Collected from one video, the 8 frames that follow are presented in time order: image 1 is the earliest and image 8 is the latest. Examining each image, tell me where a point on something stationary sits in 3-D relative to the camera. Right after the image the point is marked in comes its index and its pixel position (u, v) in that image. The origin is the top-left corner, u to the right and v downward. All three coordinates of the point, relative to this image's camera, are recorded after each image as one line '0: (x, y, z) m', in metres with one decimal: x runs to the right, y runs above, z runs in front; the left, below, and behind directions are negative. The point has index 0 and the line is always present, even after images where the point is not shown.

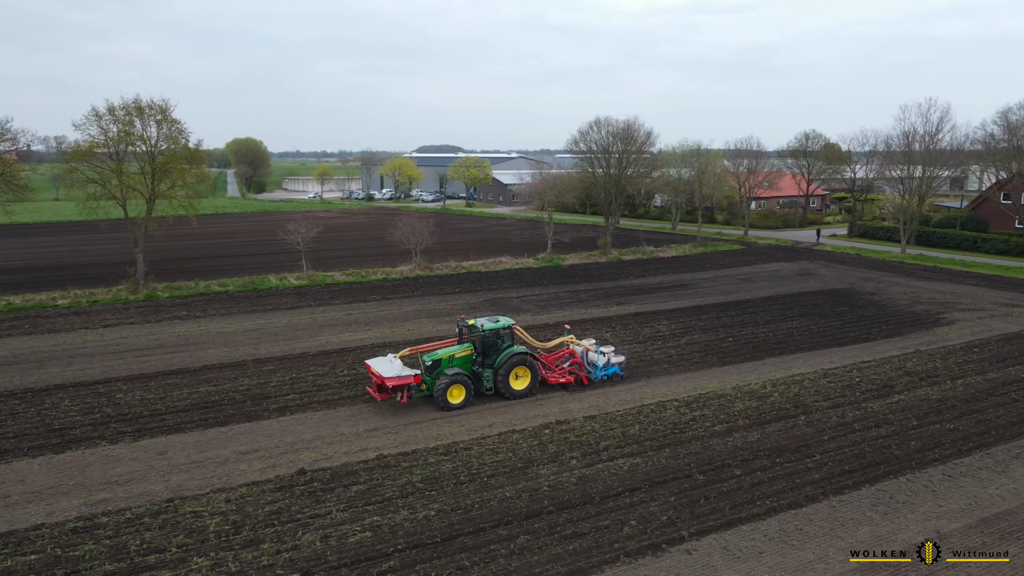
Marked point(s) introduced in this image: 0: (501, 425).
0: (0.0, -2.2, +11.8) m
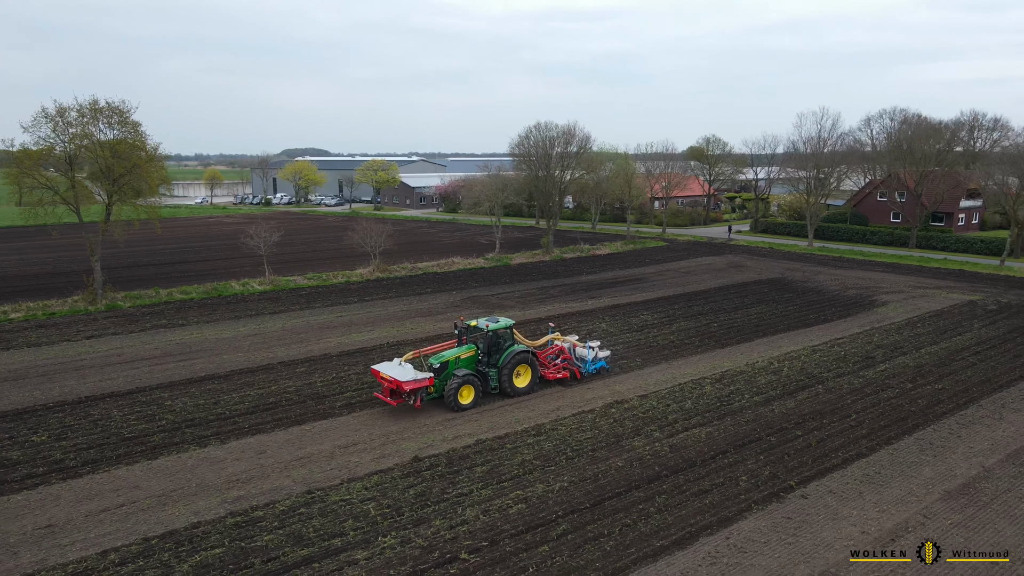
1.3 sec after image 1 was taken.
0: (+1.1, -2.0, +12.7) m
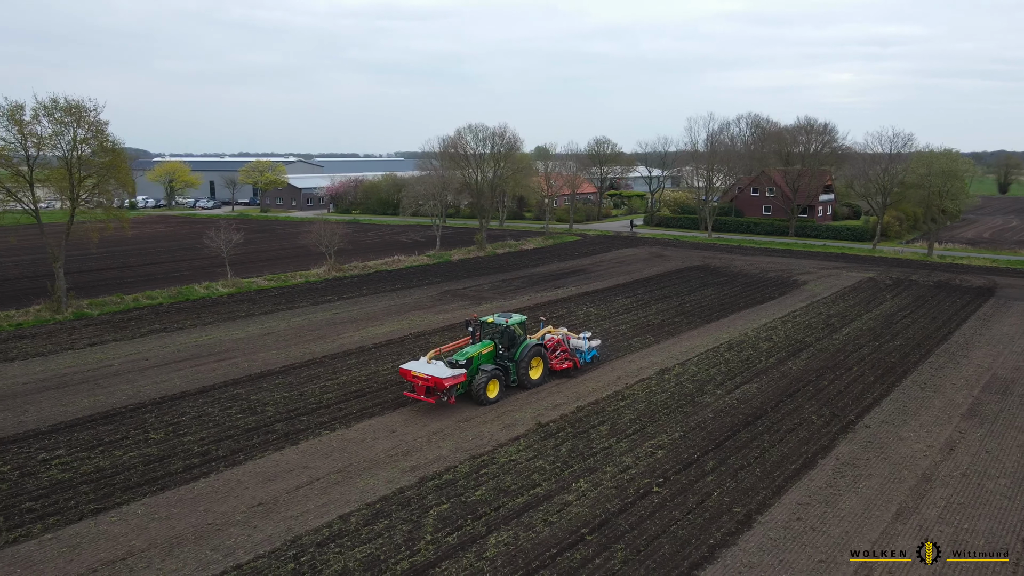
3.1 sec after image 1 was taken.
0: (+2.3, -1.7, +14.5) m
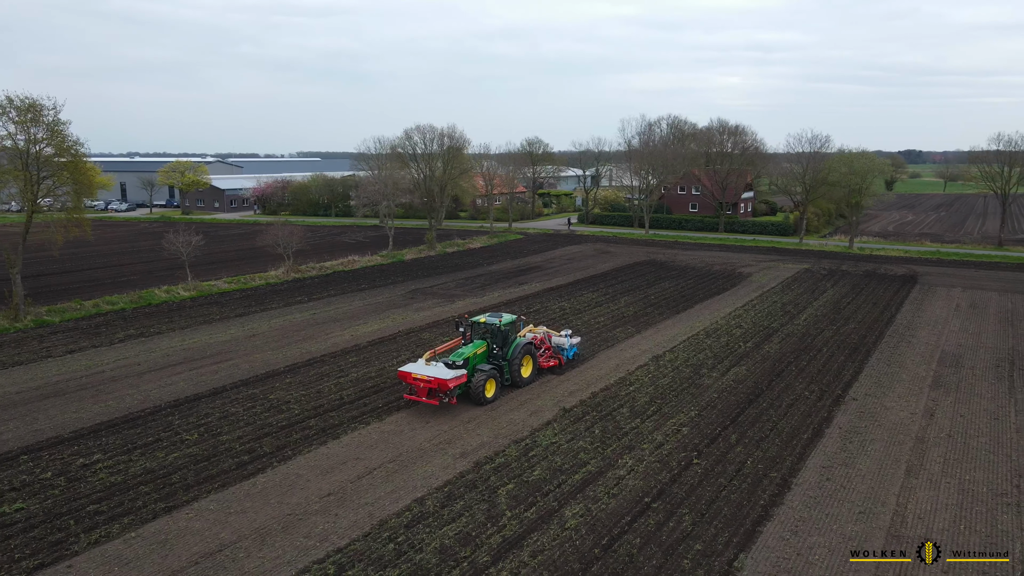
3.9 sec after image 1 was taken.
0: (+2.4, -1.6, +15.4) m
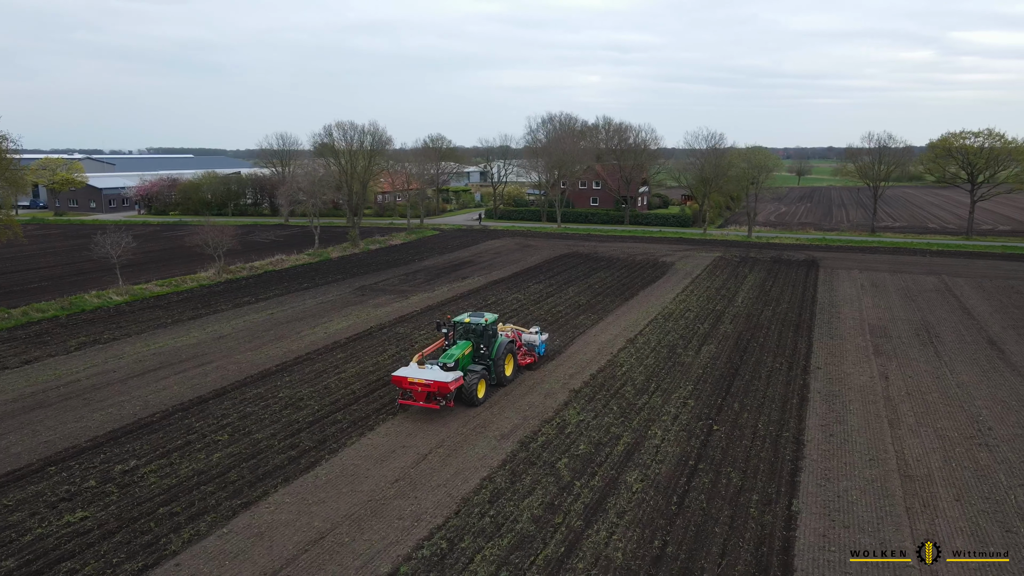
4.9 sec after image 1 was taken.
0: (+2.1, -1.3, +16.5) m
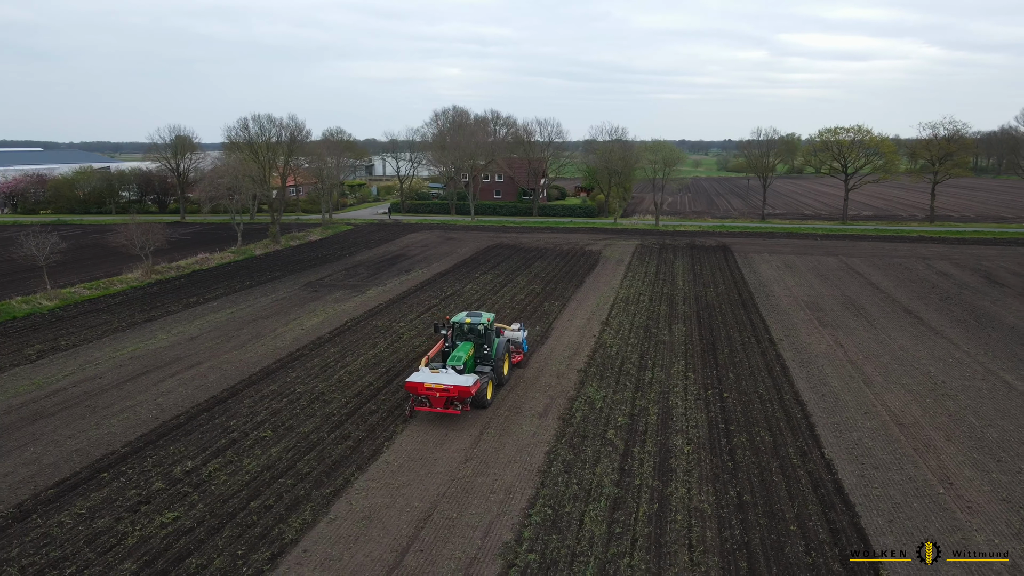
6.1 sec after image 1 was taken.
0: (+1.8, -1.0, +17.5) m
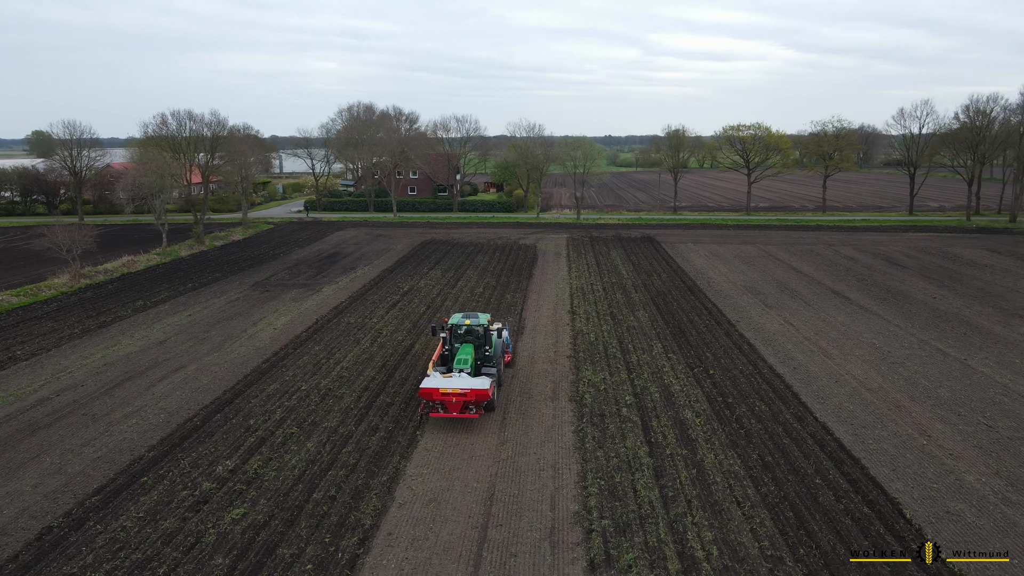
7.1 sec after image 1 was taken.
0: (+1.1, -0.8, +18.3) m
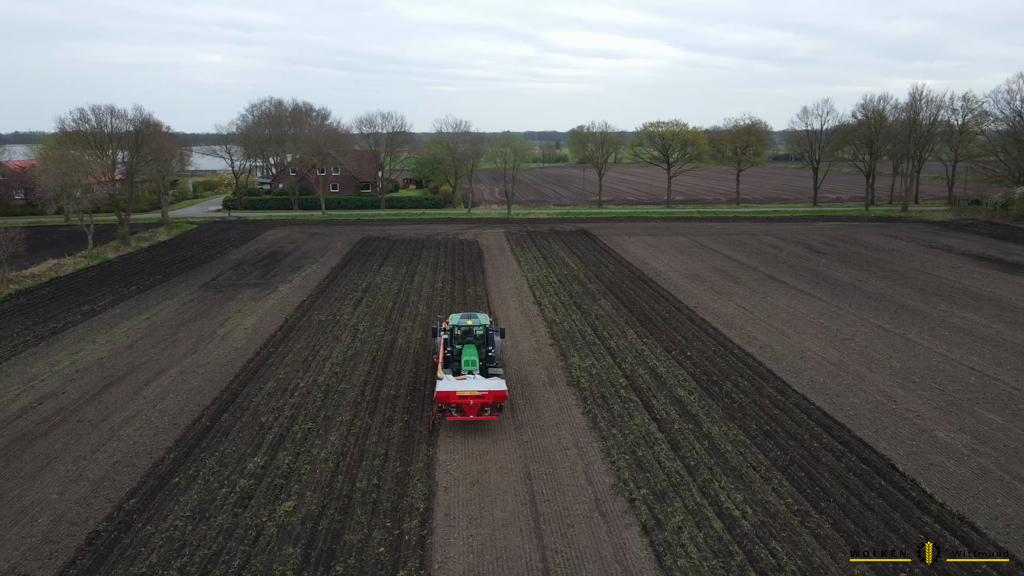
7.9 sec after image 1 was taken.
0: (+0.4, -0.6, +18.9) m
